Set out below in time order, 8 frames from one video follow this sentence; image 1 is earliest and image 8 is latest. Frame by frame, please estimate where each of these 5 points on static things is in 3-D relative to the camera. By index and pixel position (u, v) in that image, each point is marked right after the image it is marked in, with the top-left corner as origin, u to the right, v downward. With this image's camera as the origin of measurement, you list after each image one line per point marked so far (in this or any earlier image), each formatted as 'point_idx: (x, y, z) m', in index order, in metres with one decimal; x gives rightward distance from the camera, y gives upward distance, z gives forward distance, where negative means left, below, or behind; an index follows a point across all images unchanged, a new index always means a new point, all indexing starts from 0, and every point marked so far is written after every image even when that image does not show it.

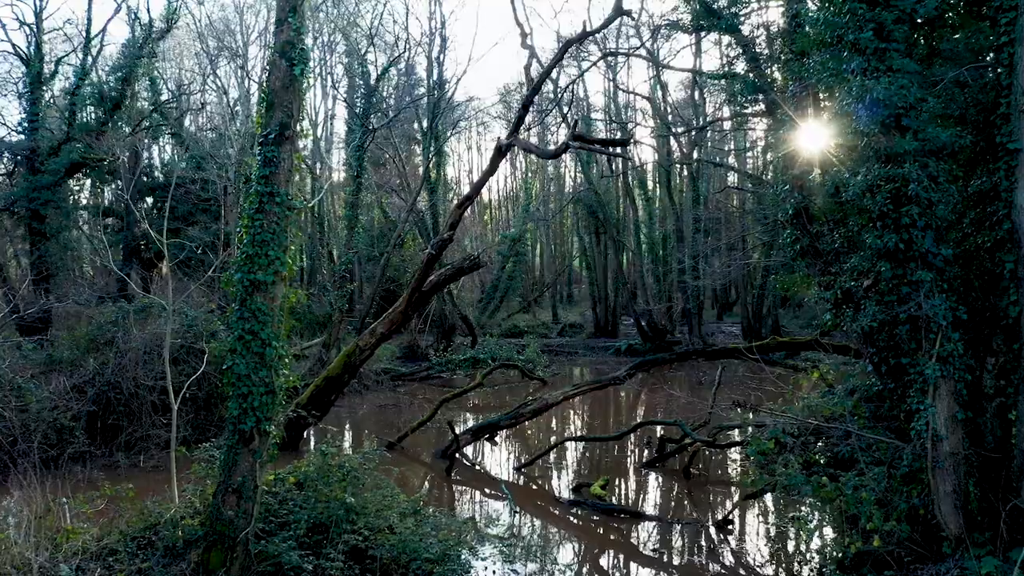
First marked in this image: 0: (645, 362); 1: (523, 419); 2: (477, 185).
0: (+2.0, -1.1, +9.4) m
1: (+0.2, -2.0, +9.6) m
2: (-0.5, +1.5, +9.5) m
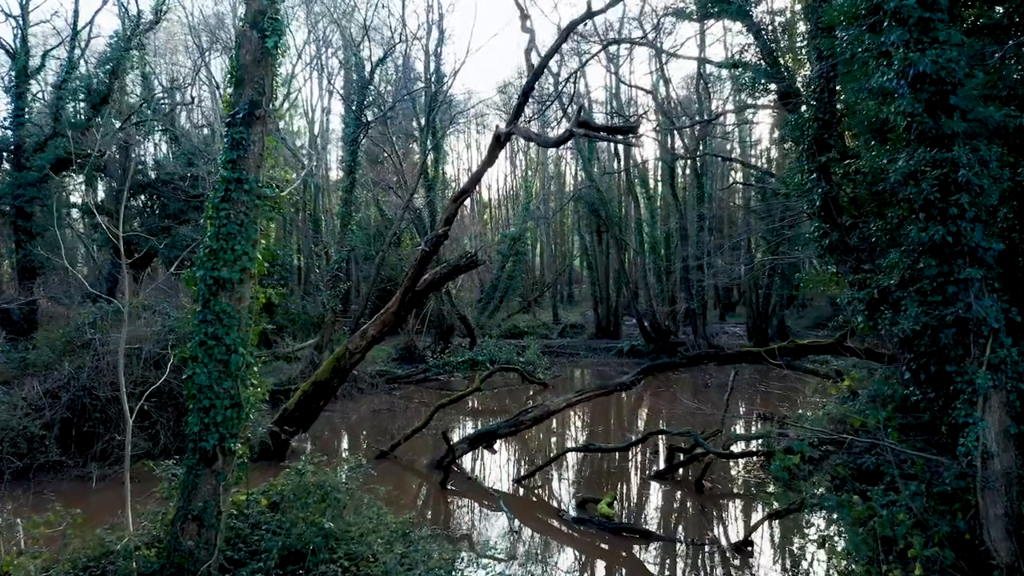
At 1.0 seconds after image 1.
0: (+2.0, -1.1, +8.8) m
1: (+0.1, -2.0, +9.0) m
2: (-0.5, +1.5, +8.9) m
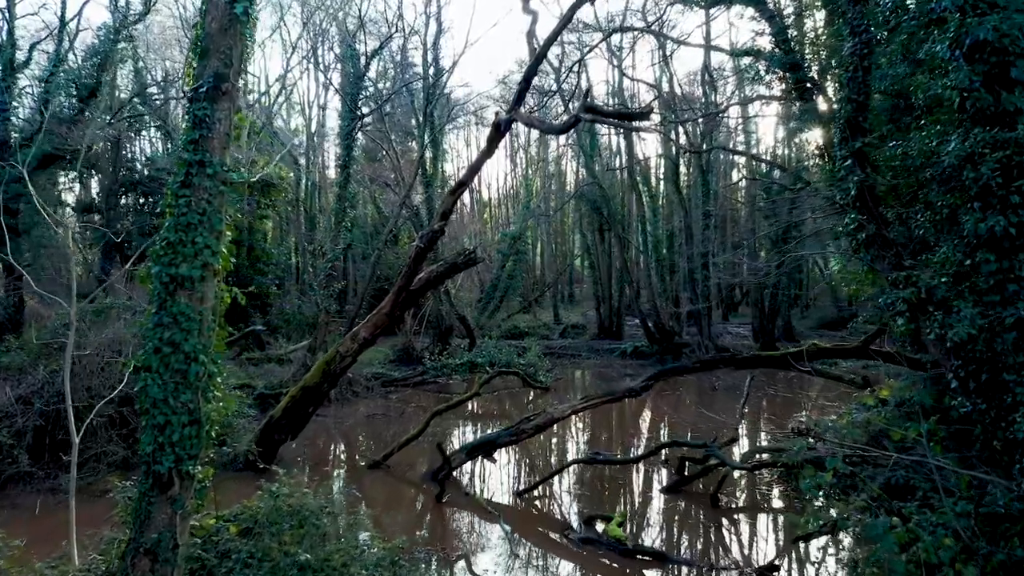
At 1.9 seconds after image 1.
0: (+2.0, -1.1, +8.3) m
1: (+0.2, -1.9, +8.4) m
2: (-0.5, +1.6, +8.4) m
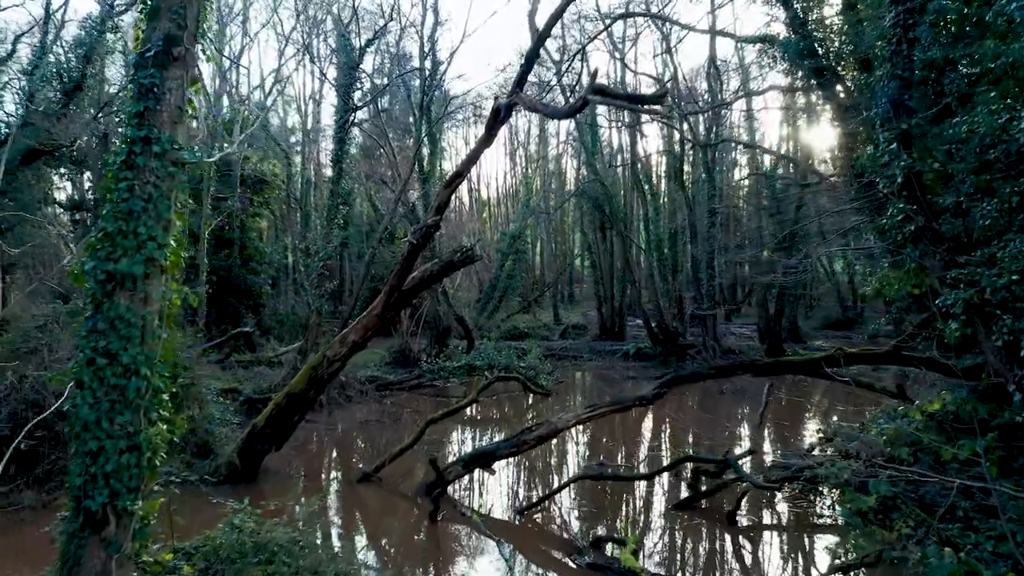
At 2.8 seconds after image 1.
0: (+2.0, -1.1, +7.7) m
1: (+0.2, -1.9, +7.8) m
2: (-0.5, +1.6, +7.7) m
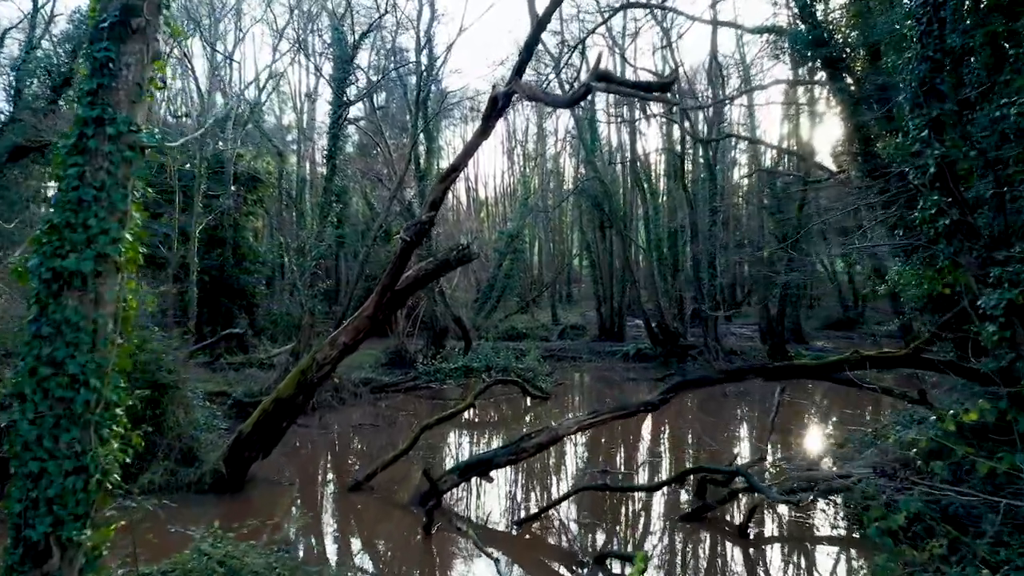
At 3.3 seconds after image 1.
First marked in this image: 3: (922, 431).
0: (+2.0, -1.1, +7.3) m
1: (+0.1, -1.9, +7.5) m
2: (-0.5, +1.6, +7.4) m
3: (+4.1, -1.4, +6.4) m
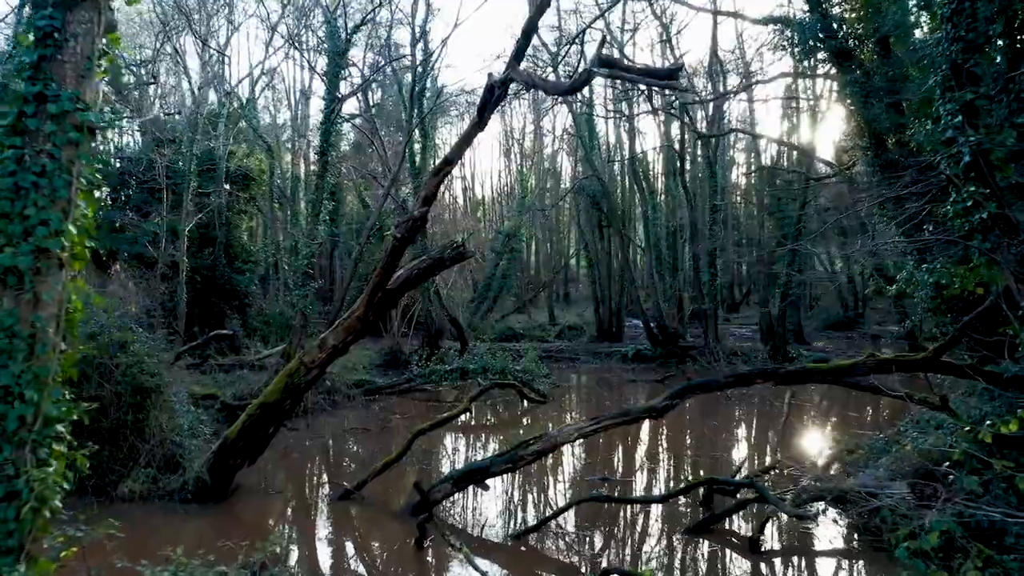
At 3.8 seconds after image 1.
0: (+2.0, -1.1, +7.0) m
1: (+0.1, -1.9, +7.1) m
2: (-0.5, +1.6, +7.0) m
3: (+4.1, -1.4, +6.1) m
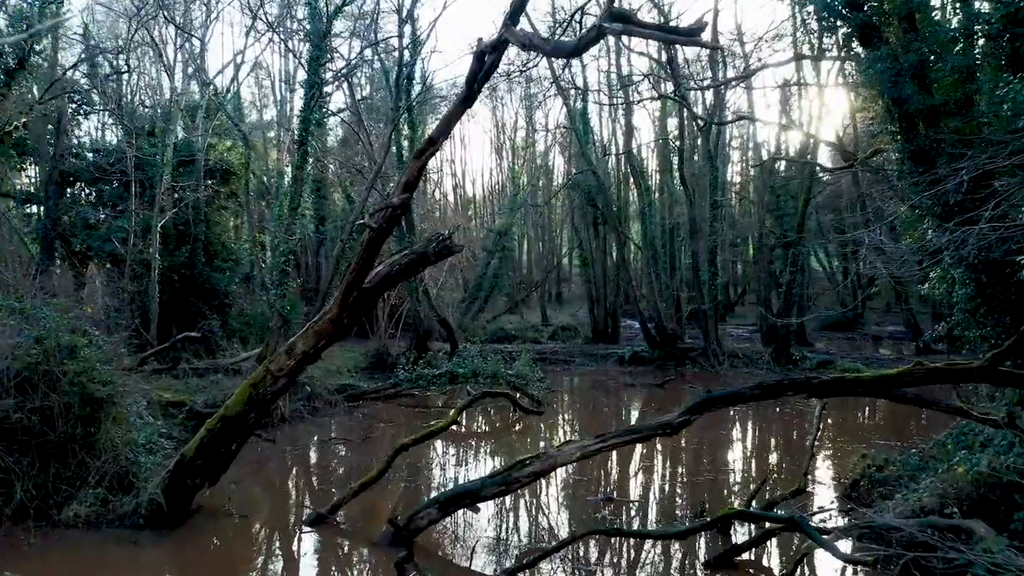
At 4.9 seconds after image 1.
0: (+1.9, -1.0, +6.2) m
1: (0.0, -1.9, +6.3) m
2: (-0.6, +1.6, +6.2) m
3: (+4.0, -1.4, +5.3) m
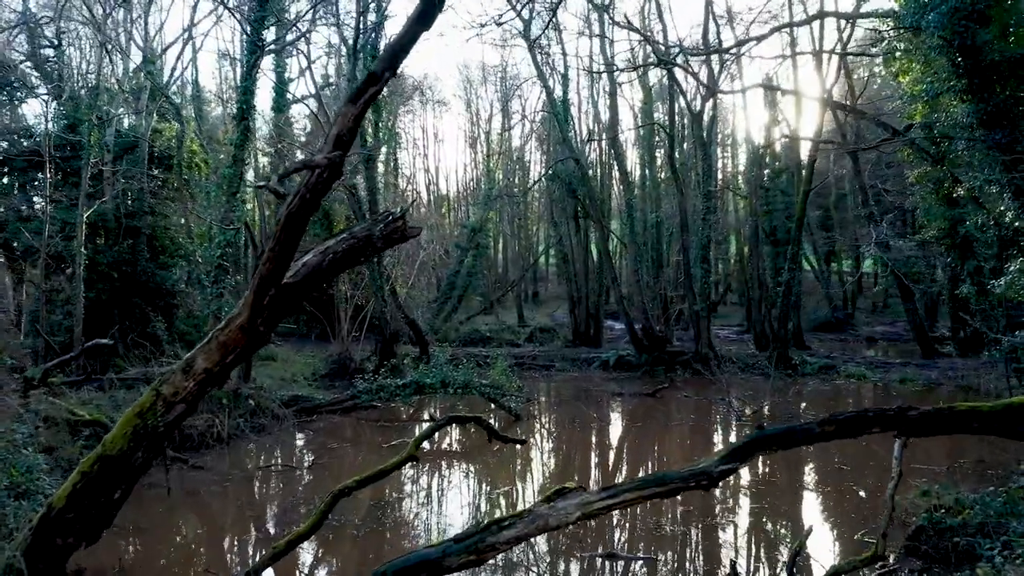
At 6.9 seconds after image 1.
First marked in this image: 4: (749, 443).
0: (+1.8, -1.0, +4.6) m
1: (-0.1, -1.9, +4.7) m
2: (-0.8, +1.6, +4.5) m
3: (+3.9, -1.4, +3.9) m
4: (+1.6, -1.0, +4.4) m
